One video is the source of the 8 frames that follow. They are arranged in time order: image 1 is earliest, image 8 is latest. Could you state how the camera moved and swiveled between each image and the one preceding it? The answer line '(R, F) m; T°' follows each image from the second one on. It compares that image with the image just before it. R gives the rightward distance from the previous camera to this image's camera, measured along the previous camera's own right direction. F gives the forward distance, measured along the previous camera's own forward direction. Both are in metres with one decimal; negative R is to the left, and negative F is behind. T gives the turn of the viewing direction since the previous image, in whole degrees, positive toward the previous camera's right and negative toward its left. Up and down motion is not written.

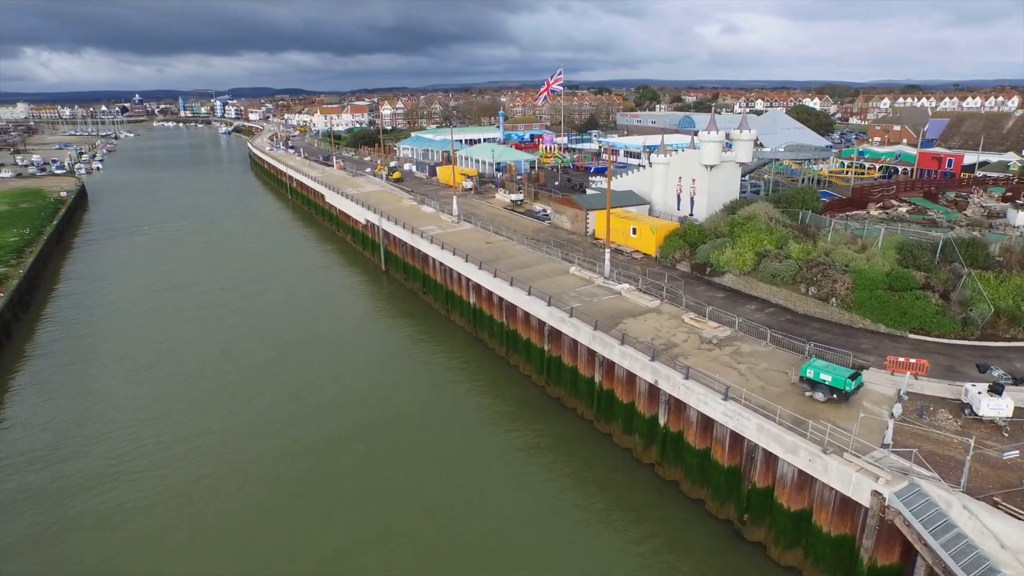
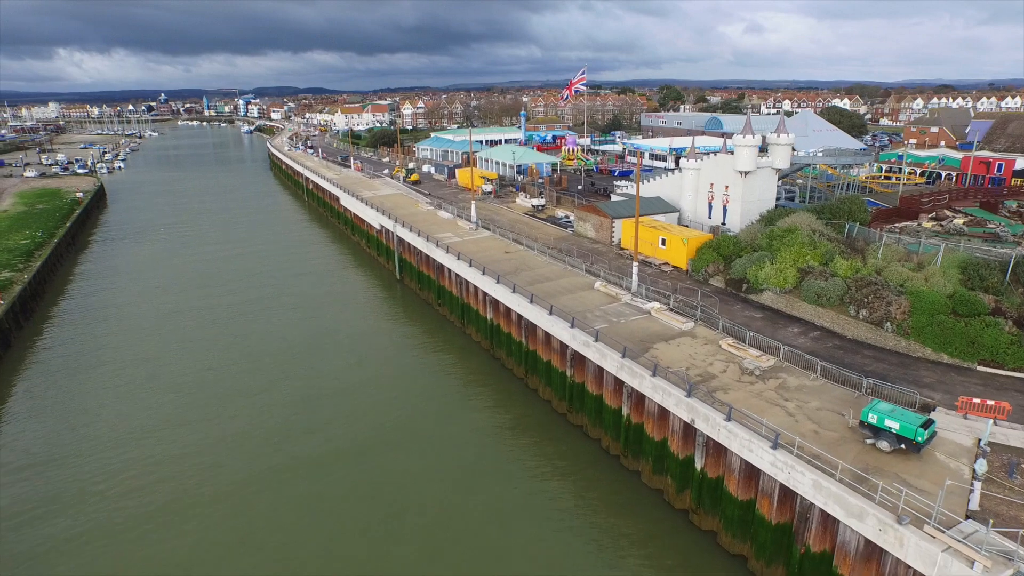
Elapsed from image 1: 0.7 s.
(0.0, +1.7) m; -2°
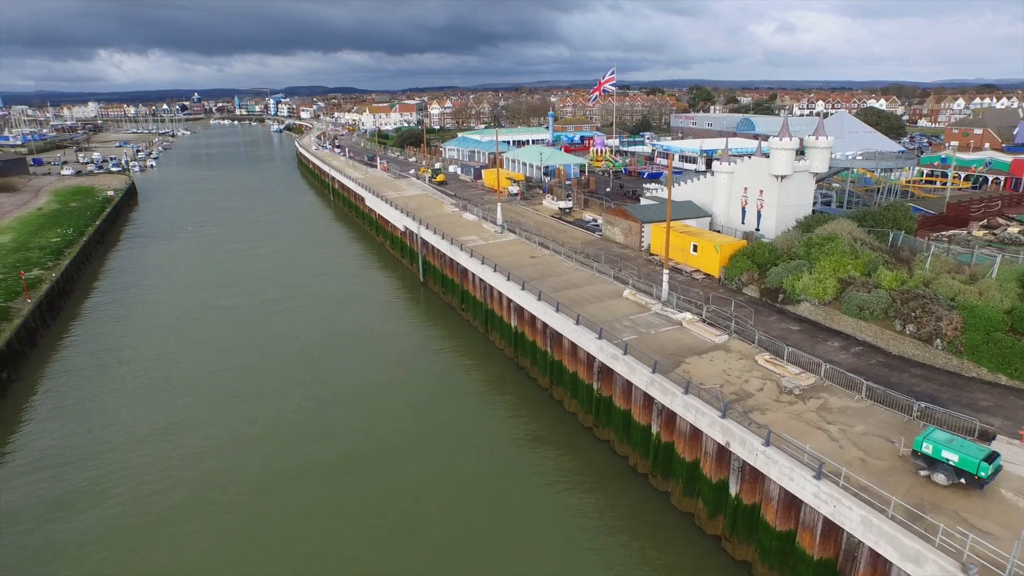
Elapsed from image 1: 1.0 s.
(0.0, +0.7) m; -2°
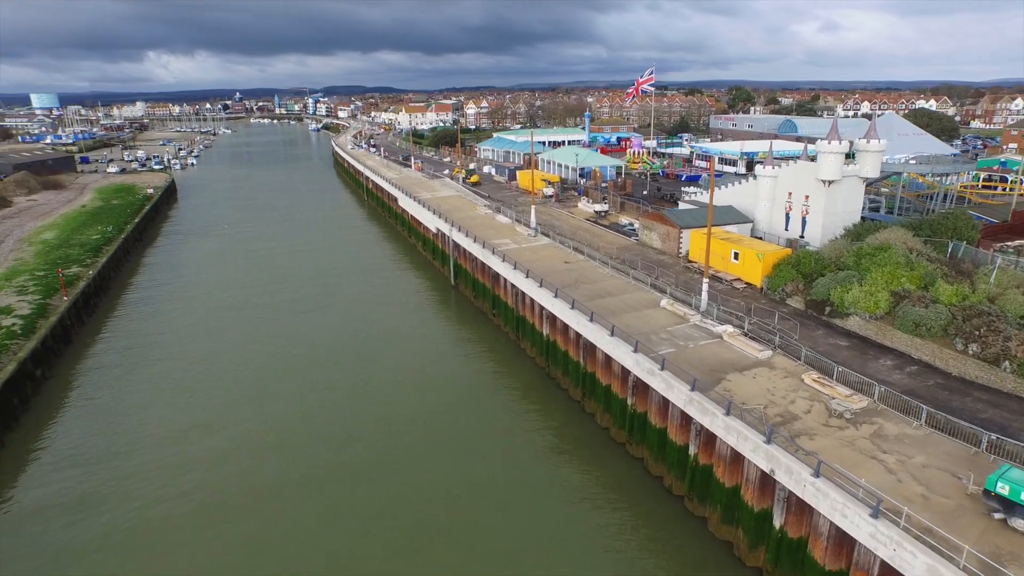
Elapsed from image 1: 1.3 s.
(0.0, +0.7) m; -3°
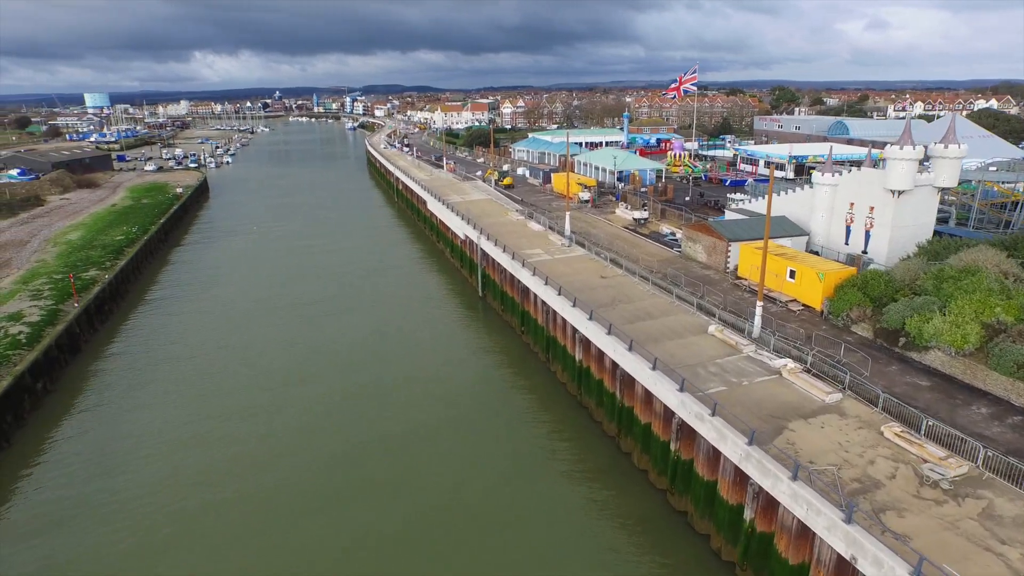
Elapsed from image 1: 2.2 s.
(+0.1, +2.1) m; -3°
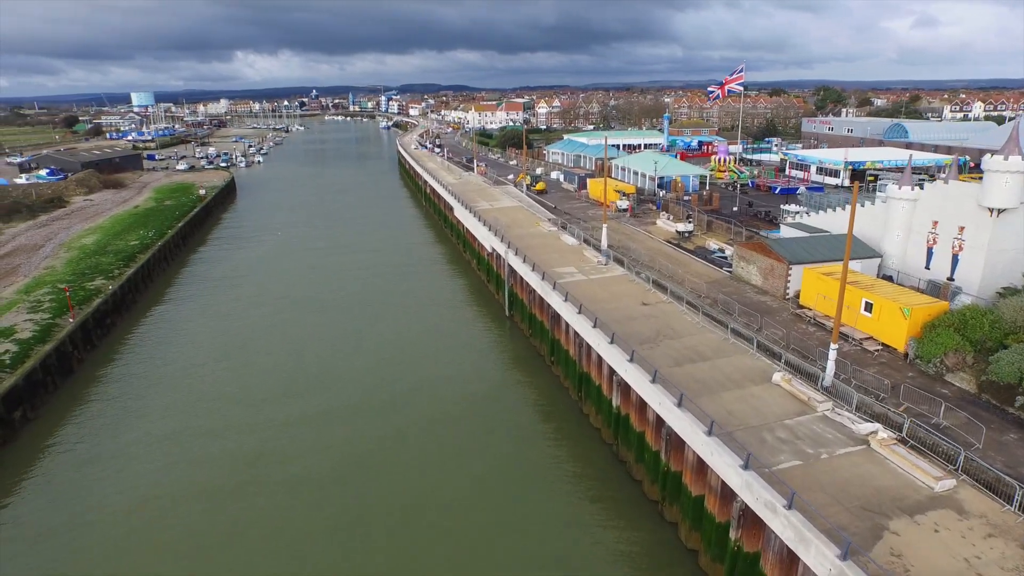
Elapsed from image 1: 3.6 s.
(+0.1, +2.8) m; -3°
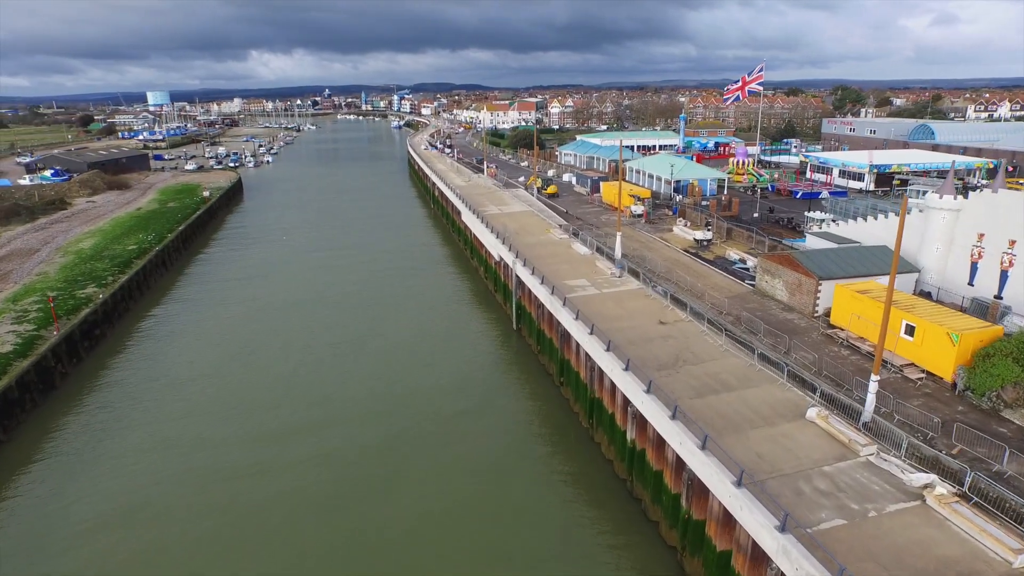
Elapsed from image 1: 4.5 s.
(+0.2, +1.6) m; -1°
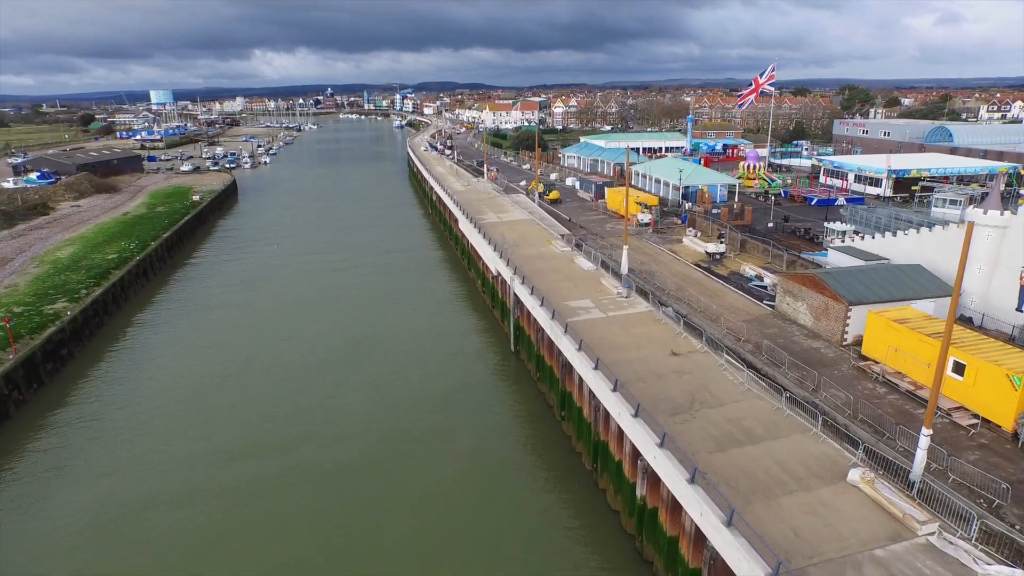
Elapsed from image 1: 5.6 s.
(+0.2, +2.0) m; 0°
